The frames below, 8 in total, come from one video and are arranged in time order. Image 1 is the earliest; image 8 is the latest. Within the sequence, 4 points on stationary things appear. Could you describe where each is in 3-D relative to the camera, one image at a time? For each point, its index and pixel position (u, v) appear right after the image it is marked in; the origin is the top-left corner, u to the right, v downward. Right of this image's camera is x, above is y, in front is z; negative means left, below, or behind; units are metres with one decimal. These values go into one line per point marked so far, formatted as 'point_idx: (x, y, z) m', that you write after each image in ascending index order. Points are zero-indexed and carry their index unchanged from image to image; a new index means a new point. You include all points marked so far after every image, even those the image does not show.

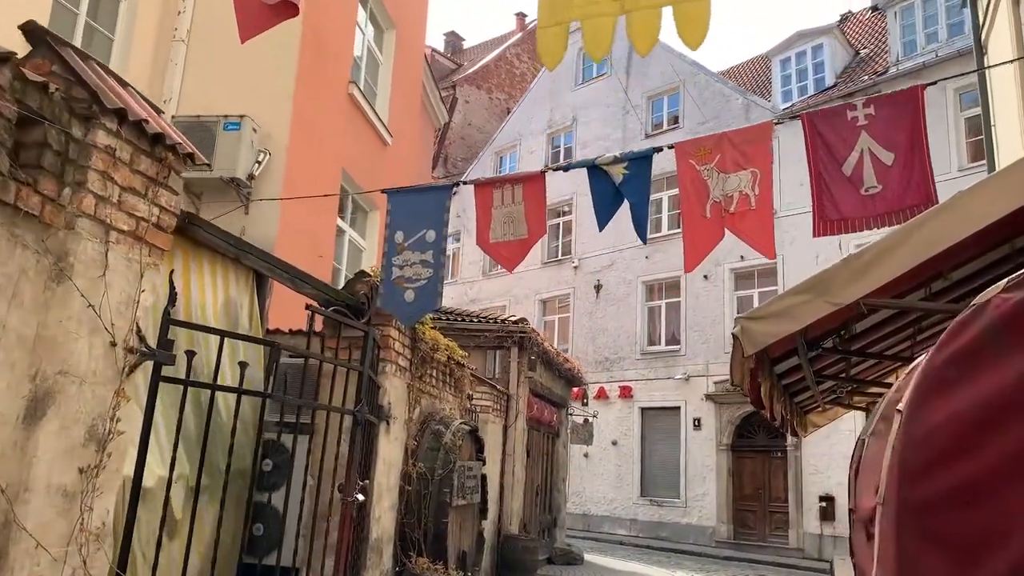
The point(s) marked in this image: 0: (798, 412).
0: (+2.9, -1.3, +8.0) m
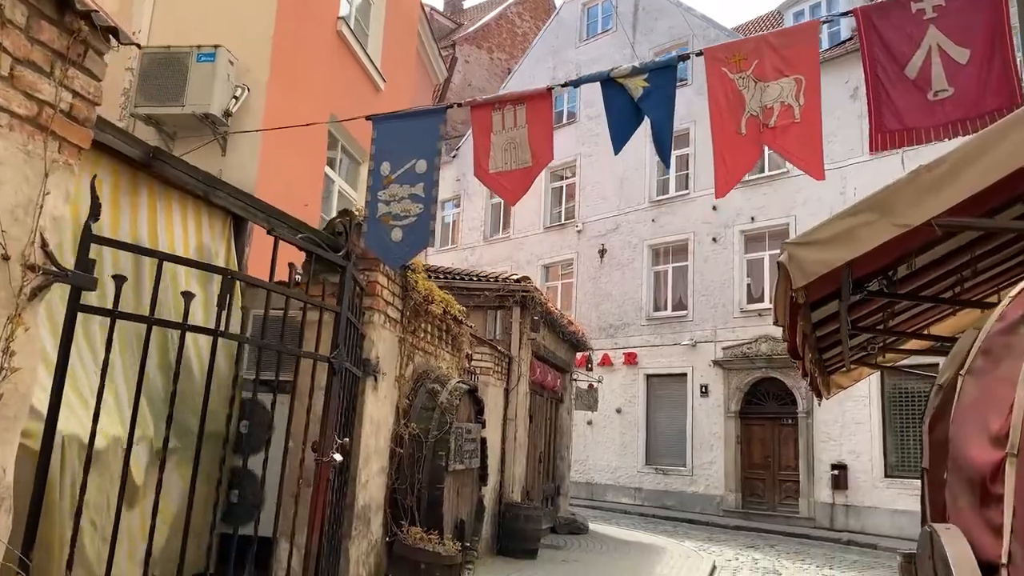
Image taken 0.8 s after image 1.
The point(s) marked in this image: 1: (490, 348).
0: (+2.9, -0.8, +7.4) m
1: (-0.3, -0.7, +9.2) m
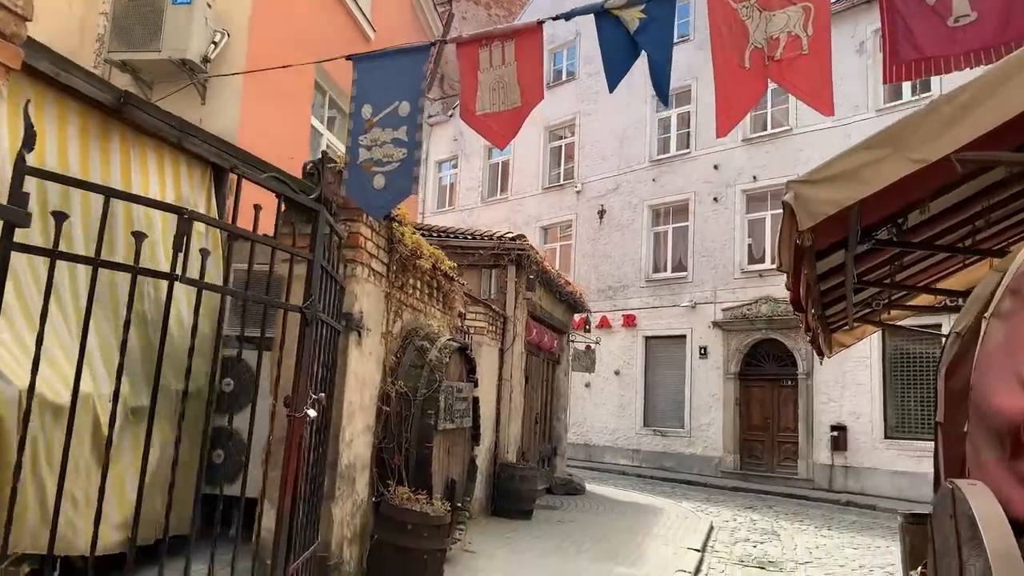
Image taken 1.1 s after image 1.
0: (+2.9, -0.4, +7.1) m
1: (-0.3, -0.2, +8.9) m
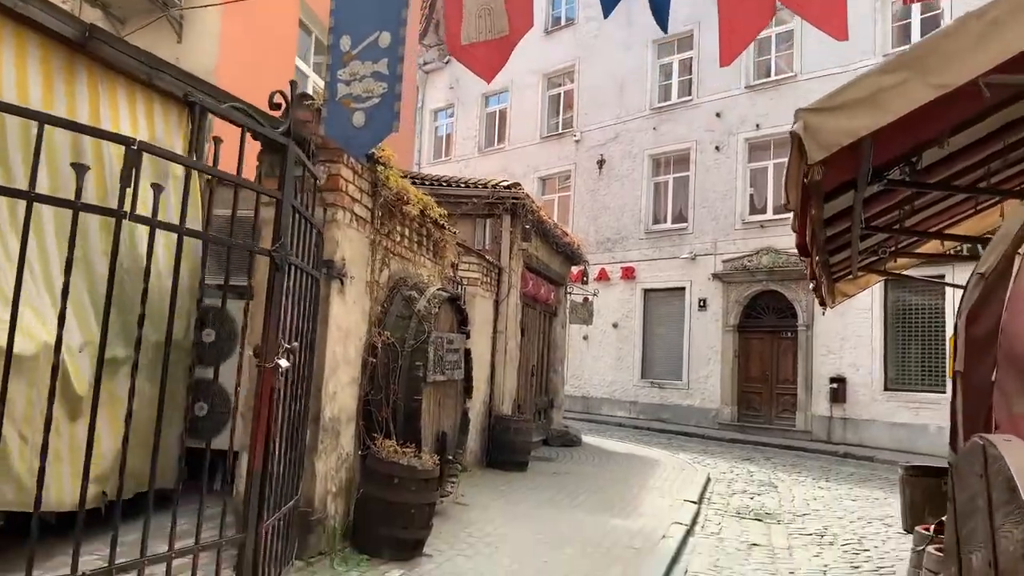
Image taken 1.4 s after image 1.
0: (+2.8, +0.1, +6.9) m
1: (-0.4, +0.4, +8.7) m
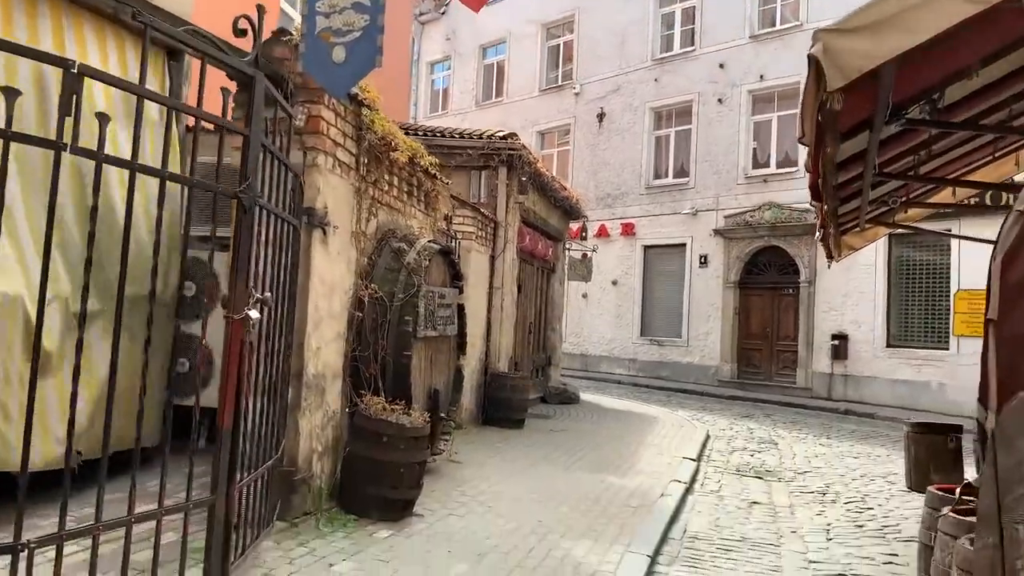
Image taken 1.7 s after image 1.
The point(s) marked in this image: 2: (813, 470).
0: (+2.8, +0.5, +6.6) m
1: (-0.4, +0.8, +8.4) m
2: (+3.2, -1.9, +8.2) m
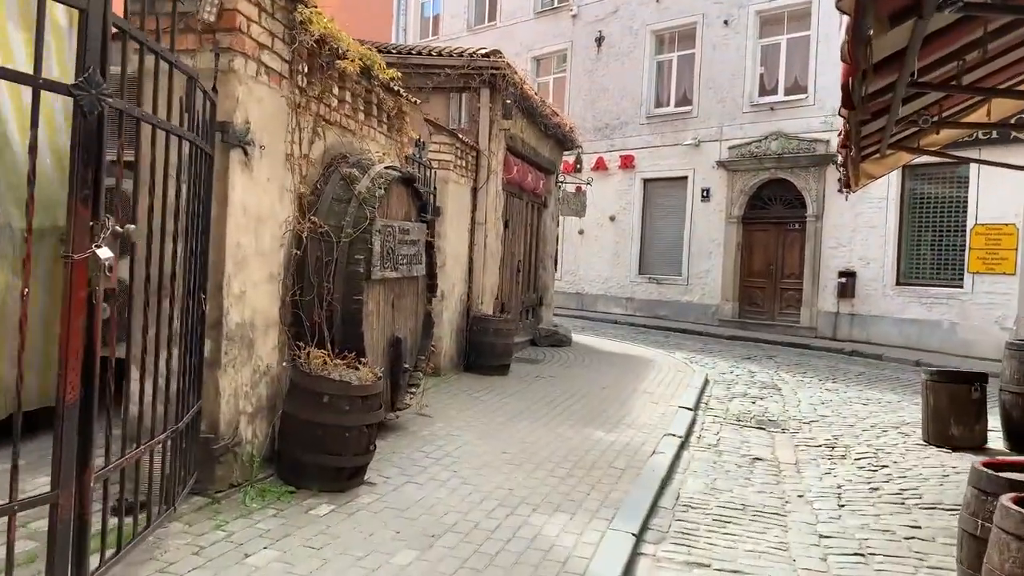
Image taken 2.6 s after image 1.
0: (+2.6, +1.0, +5.8) m
1: (-0.6, +1.5, +7.6) m
2: (+3.0, -1.3, +7.6) m
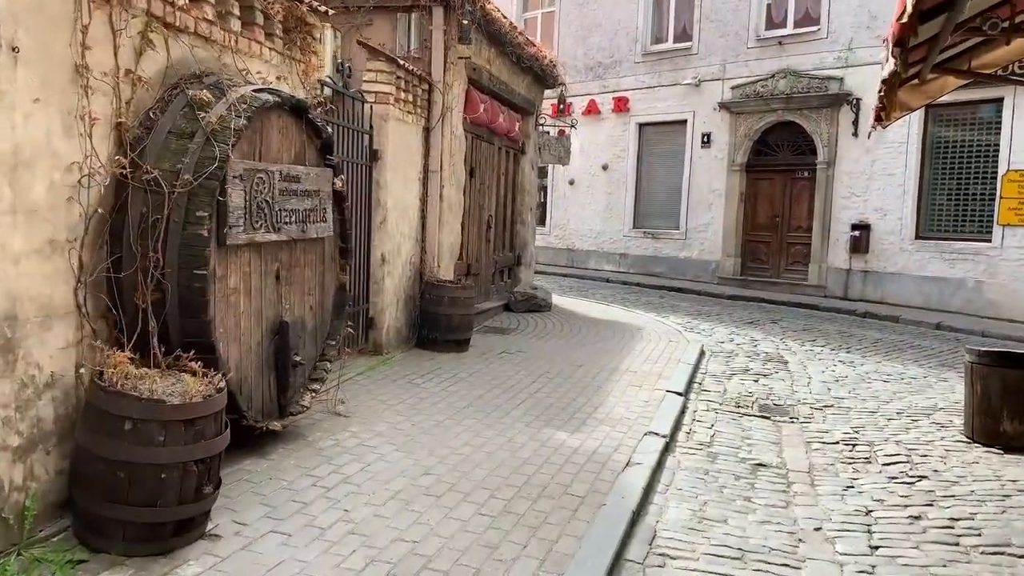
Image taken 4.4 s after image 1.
0: (+2.2, +1.2, +4.5) m
1: (-1.0, +1.8, +6.2) m
2: (+2.7, -0.9, +6.4) m
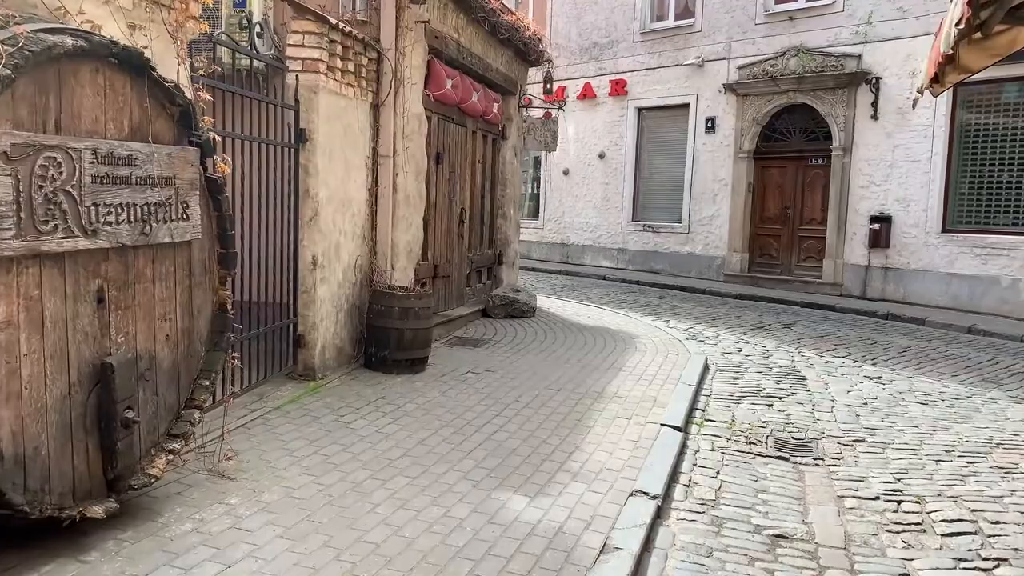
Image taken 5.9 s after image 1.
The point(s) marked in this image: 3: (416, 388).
0: (+1.9, +1.2, +3.3) m
1: (-1.3, +1.7, +5.0) m
2: (+2.4, -1.0, +5.3) m
3: (-0.7, -0.7, +5.4) m
